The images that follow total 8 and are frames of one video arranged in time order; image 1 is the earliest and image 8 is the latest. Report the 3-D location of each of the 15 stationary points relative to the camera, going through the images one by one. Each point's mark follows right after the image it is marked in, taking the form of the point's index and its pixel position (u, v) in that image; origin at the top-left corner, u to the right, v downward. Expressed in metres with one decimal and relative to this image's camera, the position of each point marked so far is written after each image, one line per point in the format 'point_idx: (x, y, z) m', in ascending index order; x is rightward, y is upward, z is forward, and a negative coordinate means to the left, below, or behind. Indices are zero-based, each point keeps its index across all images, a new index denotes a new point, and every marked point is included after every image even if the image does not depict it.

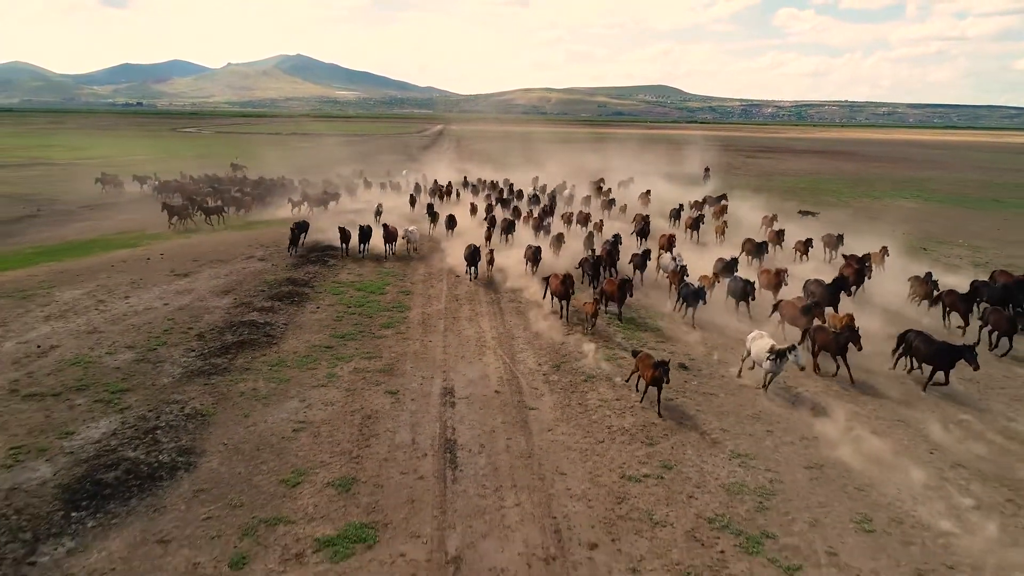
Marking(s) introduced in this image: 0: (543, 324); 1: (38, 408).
0: (+0.7, -1.0, +17.6) m
1: (-7.7, -1.9, +11.7) m
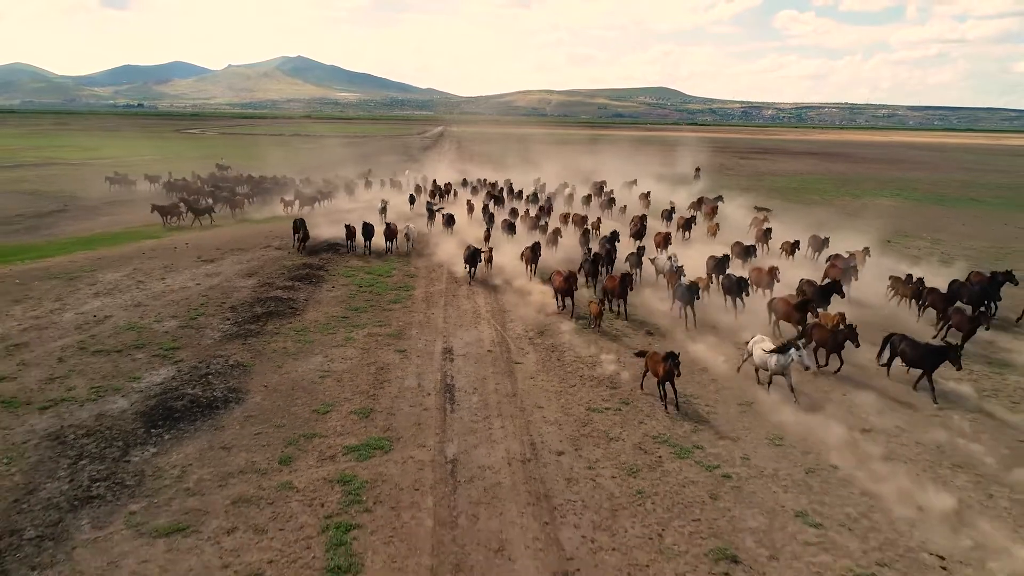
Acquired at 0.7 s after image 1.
0: (+0.5, -0.4, +19.9) m
1: (-7.9, -1.4, +14.1) m
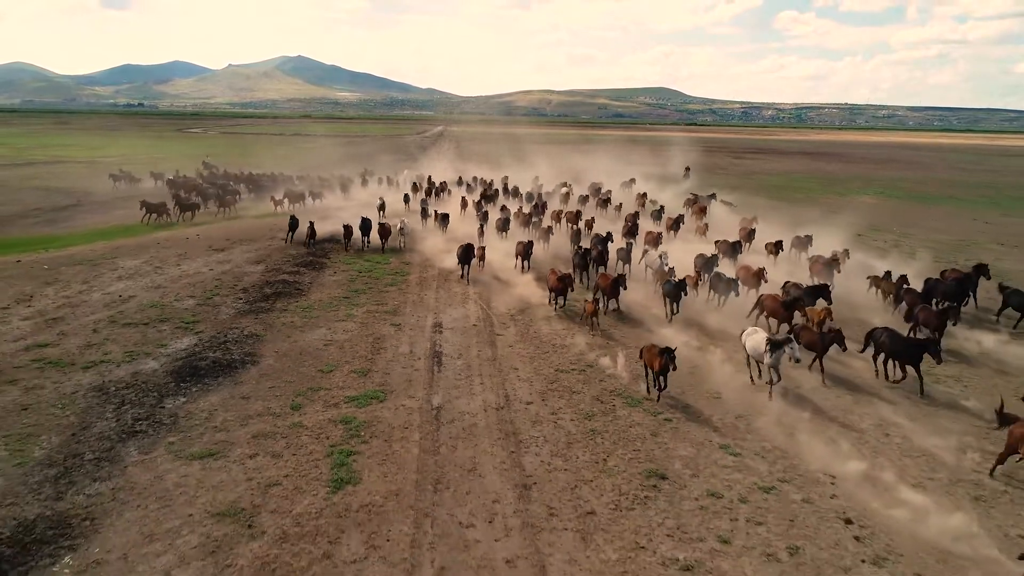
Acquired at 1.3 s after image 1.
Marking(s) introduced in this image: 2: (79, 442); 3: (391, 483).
0: (+0.1, 0.0, +21.8) m
1: (-8.3, -0.9, +15.9) m
2: (-6.4, -2.2, +10.6) m
3: (-1.6, -2.6, +9.5) m
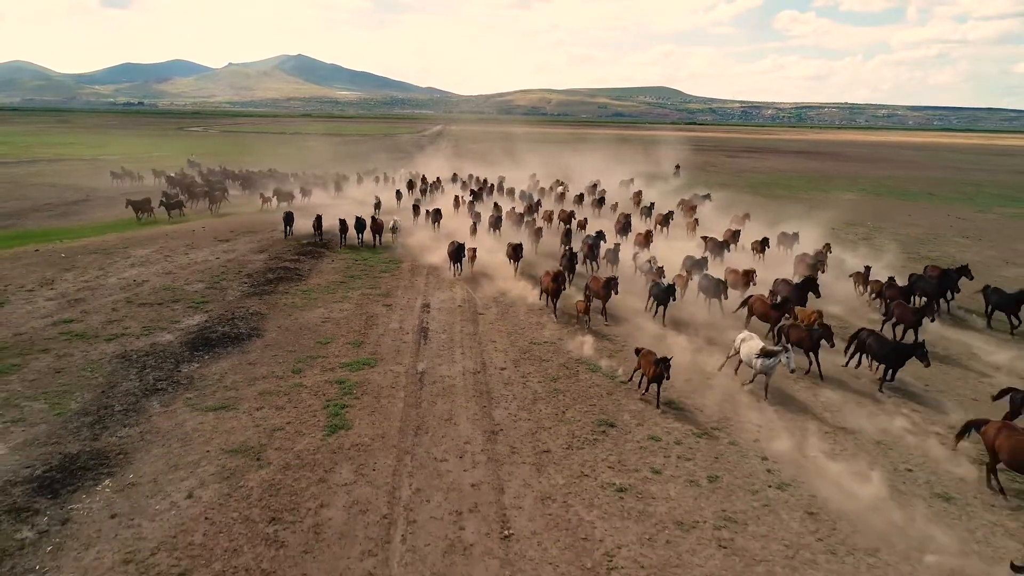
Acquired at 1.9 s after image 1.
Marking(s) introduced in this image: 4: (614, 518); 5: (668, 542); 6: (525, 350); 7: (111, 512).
0: (-0.3, +0.4, +23.4) m
1: (-8.8, -0.5, +17.5) m
2: (-6.8, -1.8, +12.2) m
3: (-2.1, -2.2, +11.1) m
4: (+1.2, -2.8, +8.8) m
5: (+1.8, -2.9, +8.3) m
6: (+0.3, -1.3, +15.2) m
7: (-4.8, -2.7, +8.7) m
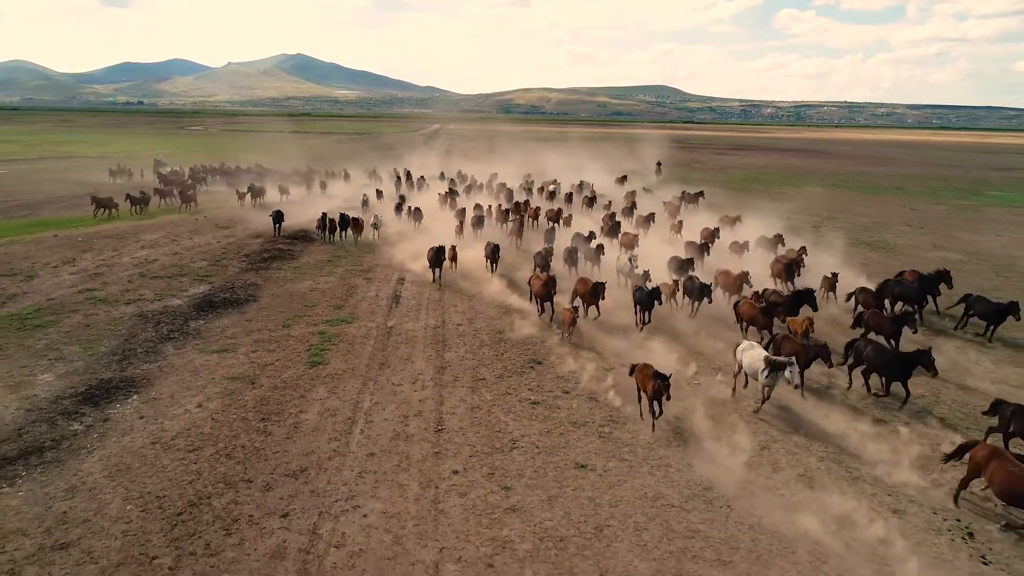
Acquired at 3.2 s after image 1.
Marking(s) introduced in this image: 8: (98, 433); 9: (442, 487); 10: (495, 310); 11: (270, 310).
0: (-1.4, +1.1, +26.1) m
1: (-9.8, +0.2, +20.2) m
2: (-7.9, -1.1, +14.9) m
3: (-3.1, -1.5, +13.8) m
4: (+0.2, -2.1, +11.5) m
5: (+0.7, -2.2, +11.0) m
6: (-0.8, -0.6, +17.9) m
7: (-5.9, -2.0, +11.4) m
8: (-6.2, -2.1, +10.7) m
9: (-0.9, -2.6, +9.4) m
10: (-0.4, -0.5, +18.3) m
11: (-5.9, -0.5, +17.5) m
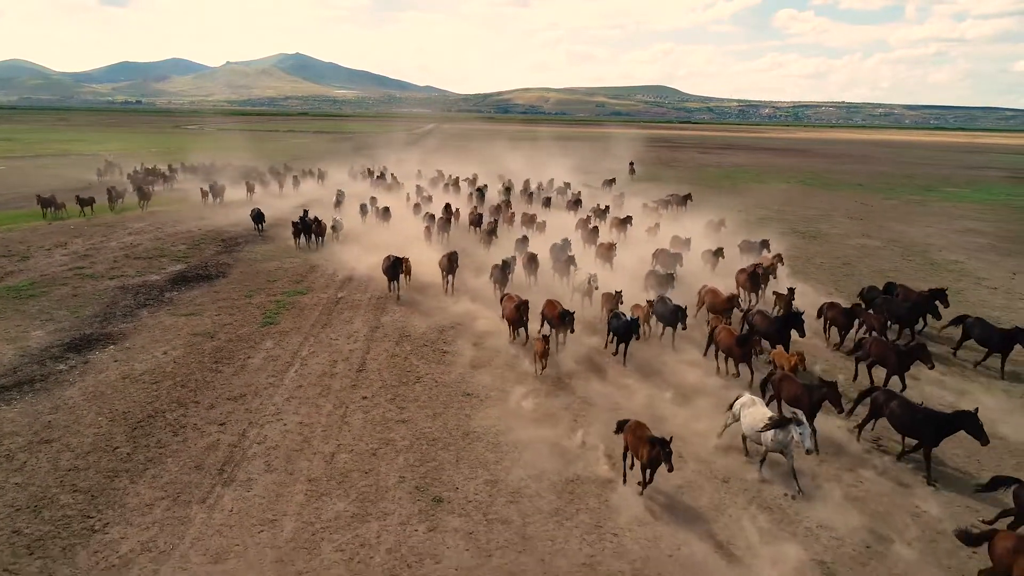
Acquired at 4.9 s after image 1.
0: (-3.1, +1.8, +28.5) m
1: (-11.5, +0.8, +22.6) m
2: (-9.6, -0.5, +17.3) m
3: (-4.9, -0.8, +16.2) m
4: (-1.5, -1.5, +13.9) m
5: (-1.0, -1.6, +13.4) m
6: (-2.5, +0.1, +20.3) m
7: (-7.6, -1.3, +13.8) m
8: (-7.9, -1.5, +13.1) m
9: (-2.7, -1.9, +11.8) m
10: (-2.1, +0.1, +20.7) m
11: (-7.6, +0.1, +19.9) m
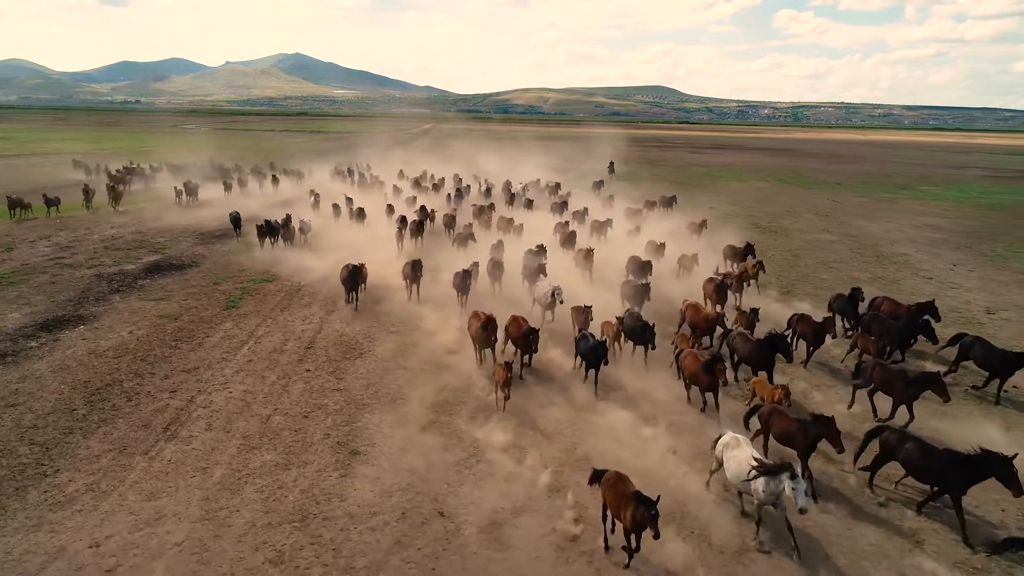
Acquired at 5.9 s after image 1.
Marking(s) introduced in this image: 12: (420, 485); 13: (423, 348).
0: (-4.4, +2.1, +29.6) m
1: (-12.8, +1.2, +23.7) m
2: (-10.9, -0.1, +18.4) m
3: (-6.1, -0.5, +17.4) m
4: (-2.8, -1.1, +15.1) m
5: (-2.3, -1.3, +14.6) m
6: (-3.8, +0.4, +21.4) m
7: (-8.9, -1.0, +14.9) m
8: (-9.2, -1.2, +14.2) m
9: (-3.9, -1.6, +12.9) m
10: (-3.4, +0.5, +21.9) m
11: (-8.9, +0.4, +21.0) m
12: (-1.2, -2.5, +9.3) m
13: (-1.8, -1.2, +14.8) m
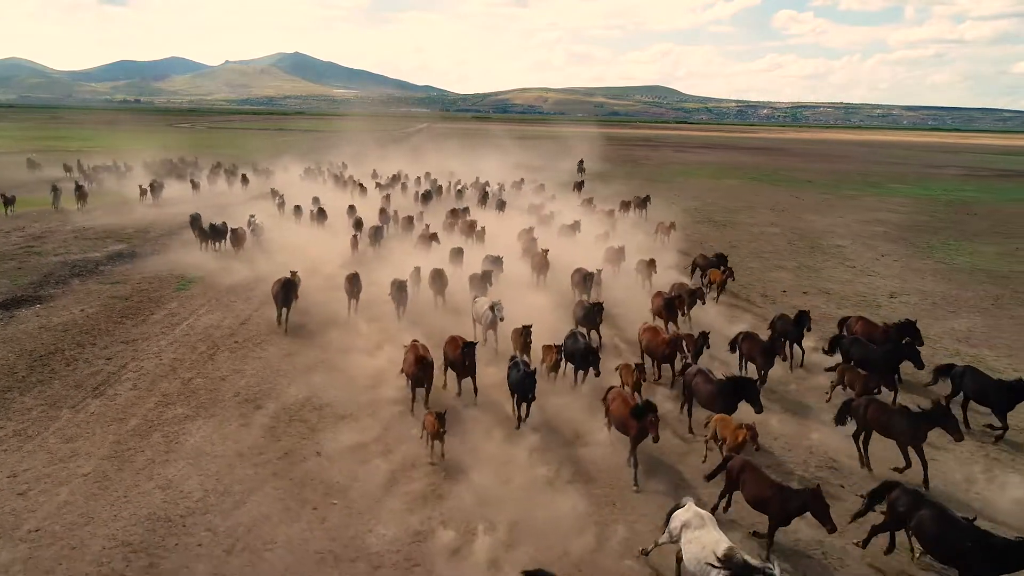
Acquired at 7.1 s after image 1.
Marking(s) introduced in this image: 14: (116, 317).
0: (-6.2, +2.5, +30.9) m
1: (-14.6, +1.6, +25.0) m
2: (-12.7, +0.3, +19.8) m
3: (-8.0, -0.1, +18.7) m
4: (-4.6, -0.7, +16.4) m
5: (-4.1, -0.8, +15.9) m
6: (-5.6, +0.8, +22.7) m
7: (-10.7, -0.6, +16.3) m
8: (-11.0, -0.7, +15.6) m
9: (-5.7, -1.2, +14.2) m
10: (-5.2, +0.9, +23.2) m
11: (-10.7, +0.9, +22.3) m
12: (-3.0, -2.1, +10.6) m
13: (-3.6, -0.8, +16.2) m
14: (-8.8, -0.7, +16.1) m
